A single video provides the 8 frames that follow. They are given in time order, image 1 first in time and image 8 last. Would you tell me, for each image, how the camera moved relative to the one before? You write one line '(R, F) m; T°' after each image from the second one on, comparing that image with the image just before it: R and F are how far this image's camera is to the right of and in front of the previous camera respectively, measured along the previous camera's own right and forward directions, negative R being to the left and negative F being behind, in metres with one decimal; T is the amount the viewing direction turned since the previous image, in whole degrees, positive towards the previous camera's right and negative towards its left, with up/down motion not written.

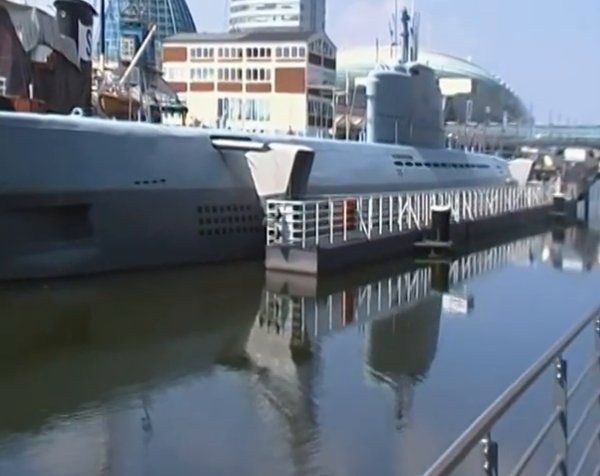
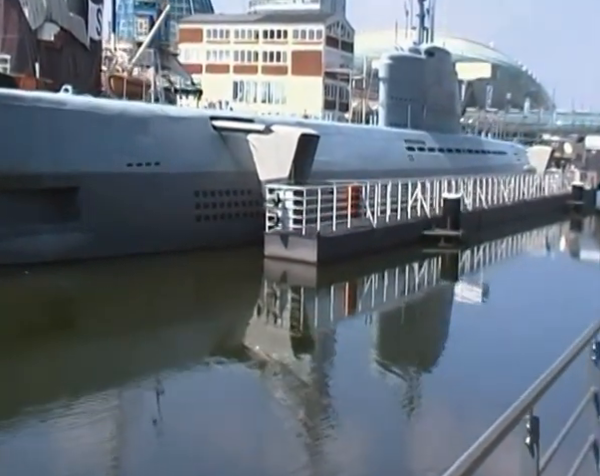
(+0.2, +0.5) m; -1°
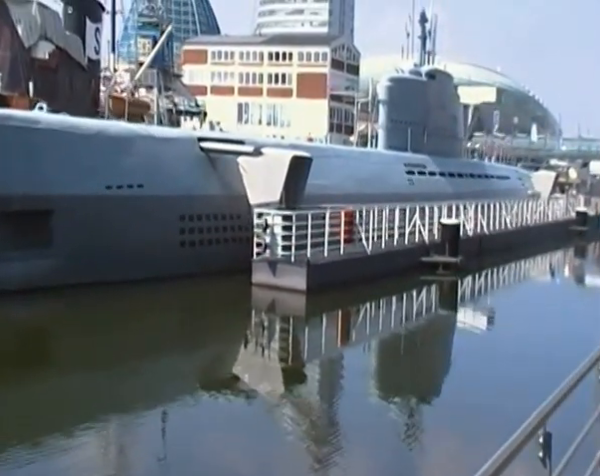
(+0.2, +0.4) m; 0°
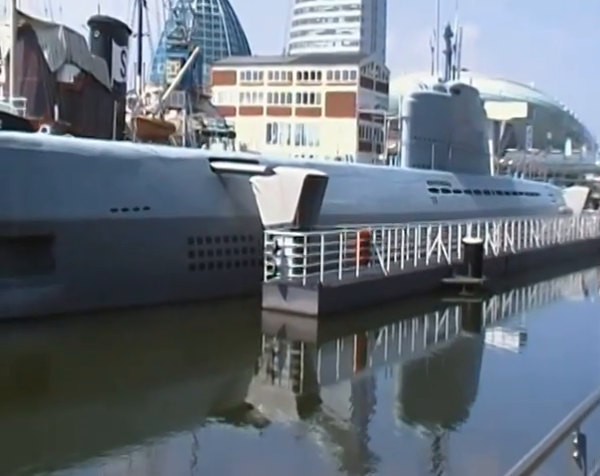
(+0.2, +0.3) m; -2°
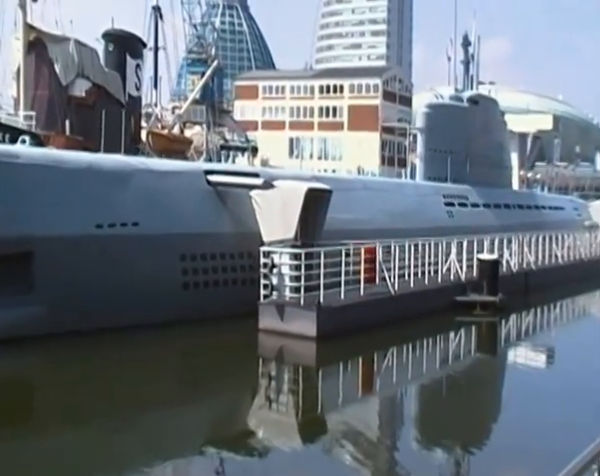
(+0.3, +0.5) m; -2°
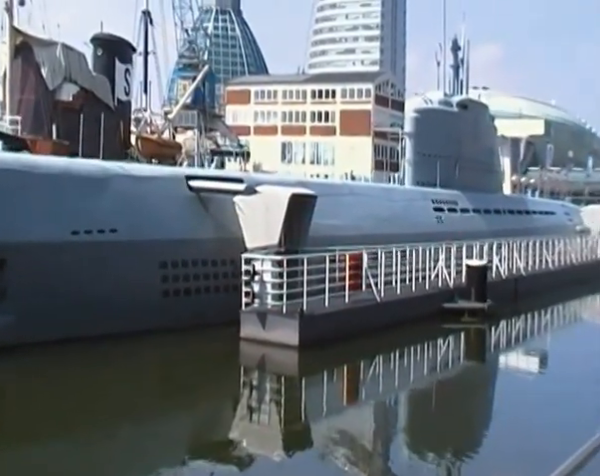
(+0.1, +0.2) m; 0°
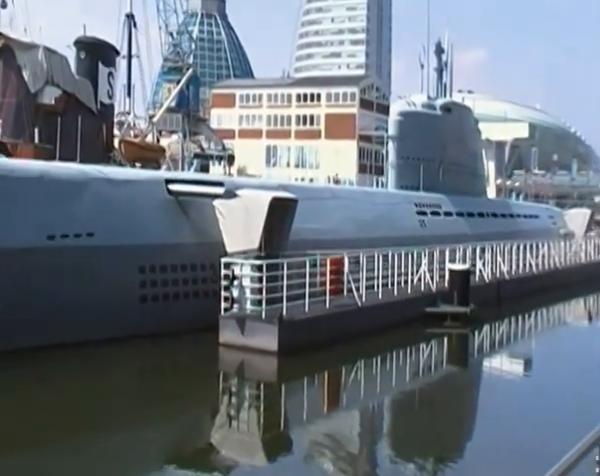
(+0.1, +0.1) m; +1°
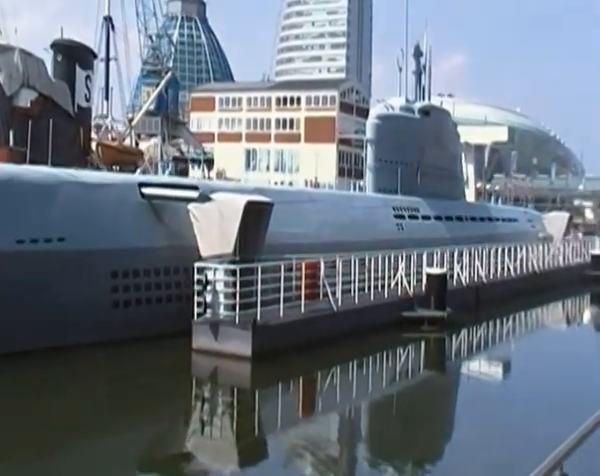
(+0.1, +0.1) m; +1°
